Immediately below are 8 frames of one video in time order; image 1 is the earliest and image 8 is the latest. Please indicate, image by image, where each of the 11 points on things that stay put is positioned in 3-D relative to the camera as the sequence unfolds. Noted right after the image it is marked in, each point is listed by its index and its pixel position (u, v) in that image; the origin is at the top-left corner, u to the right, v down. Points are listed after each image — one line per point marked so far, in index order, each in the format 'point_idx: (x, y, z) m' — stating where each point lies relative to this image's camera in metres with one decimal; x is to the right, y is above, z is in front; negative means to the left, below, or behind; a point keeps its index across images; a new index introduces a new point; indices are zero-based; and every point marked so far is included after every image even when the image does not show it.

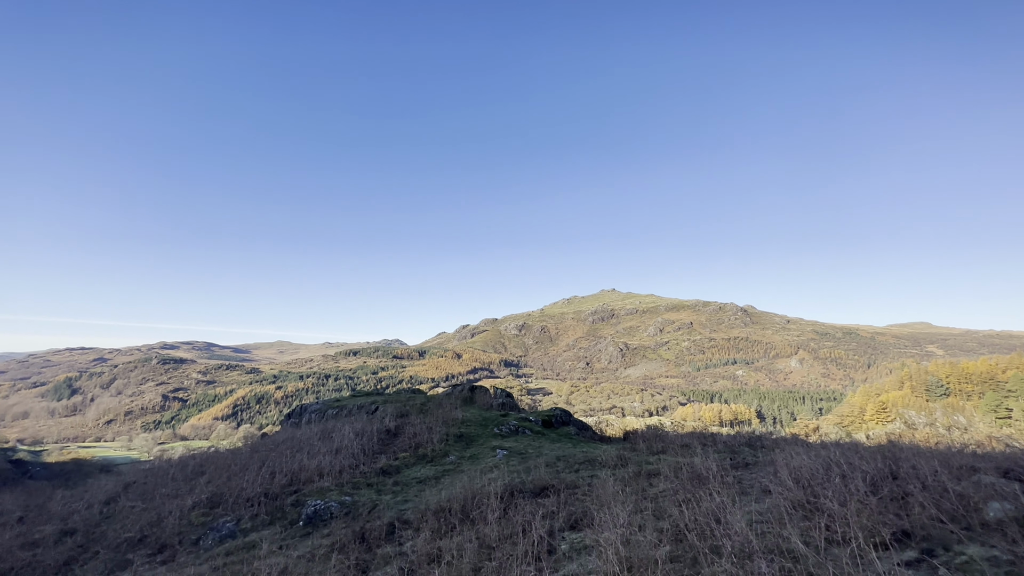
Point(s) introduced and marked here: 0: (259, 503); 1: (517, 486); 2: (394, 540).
0: (-10.4, -8.9, +17.1) m
1: (+0.2, -7.6, +15.9) m
2: (-3.7, -7.6, +12.6) m
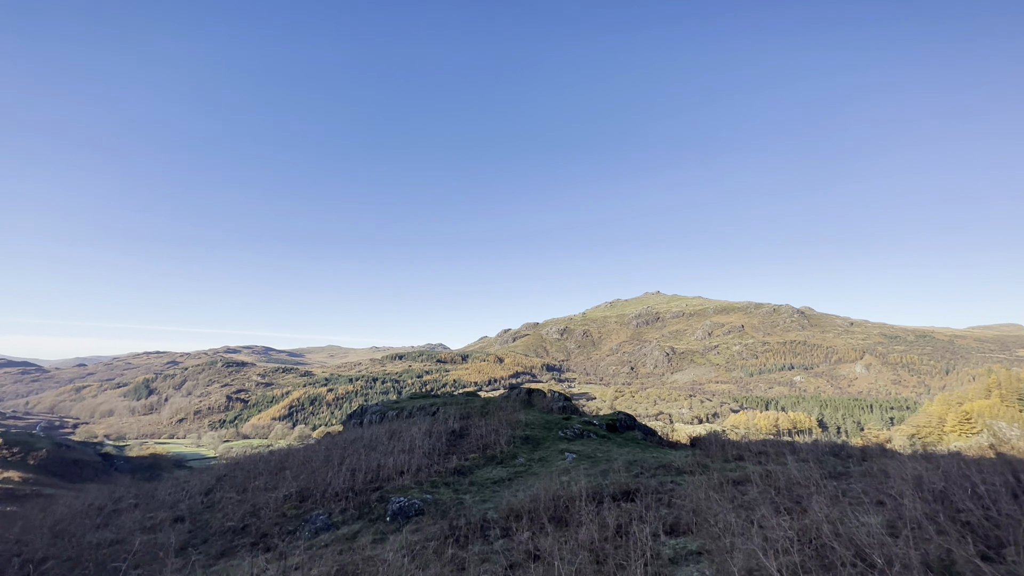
0: (-7.2, -9.1, +17.9) m
1: (+3.2, -7.6, +15.7) m
2: (-0.9, -7.6, +12.8) m
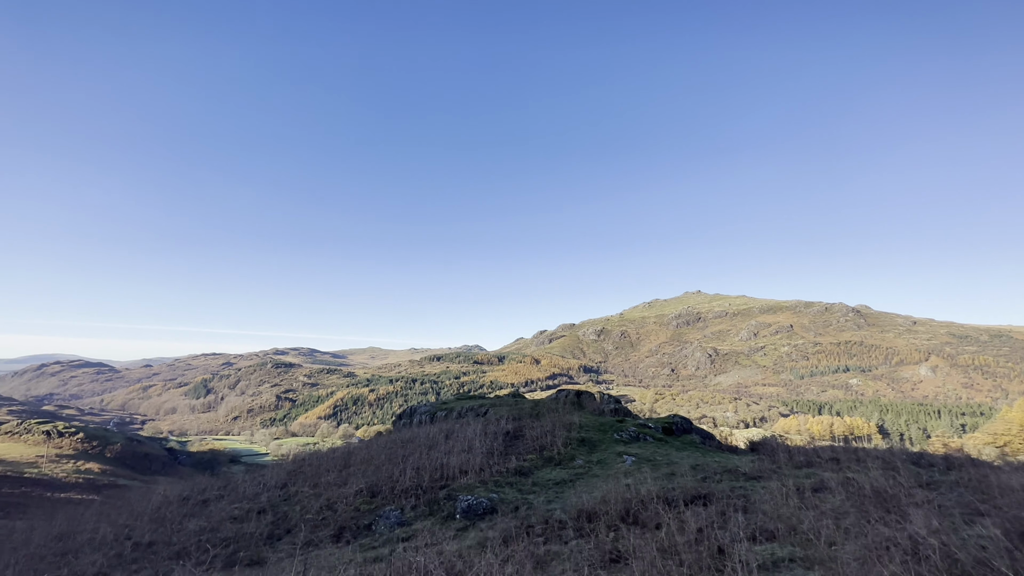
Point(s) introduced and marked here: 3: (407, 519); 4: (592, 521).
0: (-4.4, -9.3, +18.6) m
1: (+5.8, -7.7, +15.6) m
2: (+1.4, -7.8, +13.0) m
3: (-4.2, -9.3, +16.7) m
4: (+2.5, -7.7, +13.8) m
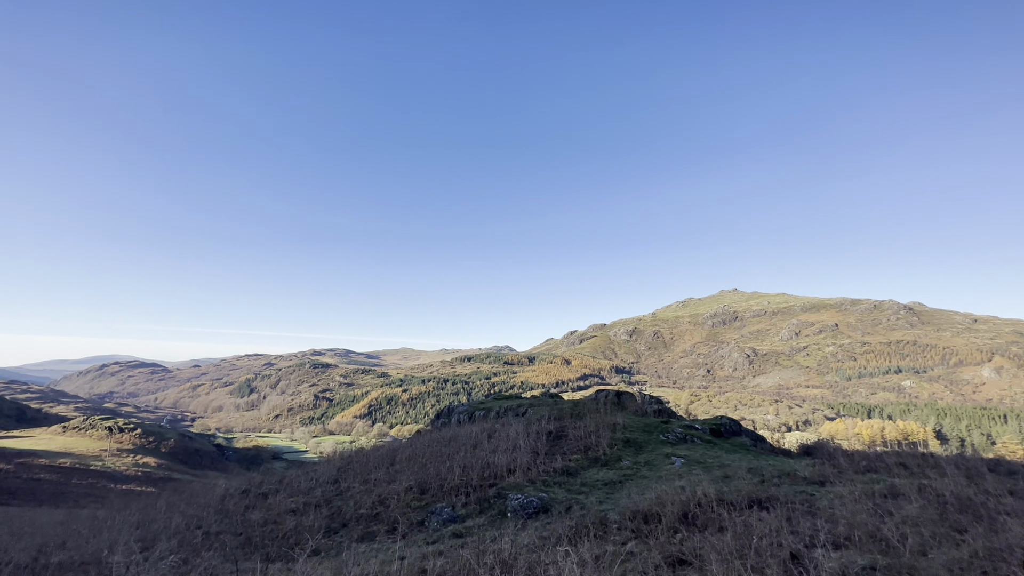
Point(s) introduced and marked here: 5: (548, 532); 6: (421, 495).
0: (-2.2, -9.3, +18.8) m
1: (+7.7, -7.5, +15.1) m
2: (+3.2, -7.7, +12.8) m
3: (-2.1, -9.3, +16.9) m
4: (+4.3, -7.6, +13.5) m
5: (+1.2, -8.1, +13.8) m
6: (-4.3, -9.8, +19.8) m
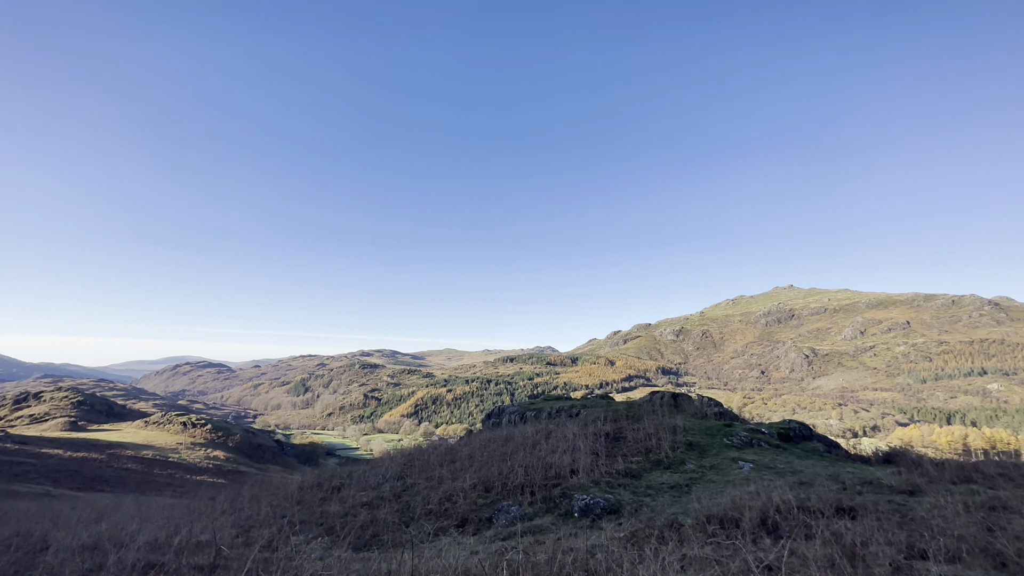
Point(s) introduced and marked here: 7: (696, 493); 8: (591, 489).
0: (+0.7, -9.4, +19.1) m
1: (+10.2, -7.5, +14.5) m
2: (+5.5, -7.7, +12.7) m
3: (+0.6, -9.4, +17.2) m
4: (+6.7, -7.6, +13.3) m
5: (+3.7, -8.2, +13.8) m
6: (-1.3, -10.0, +20.3) m
7: (+7.8, -8.7, +17.5) m
8: (+3.5, -8.9, +18.5) m
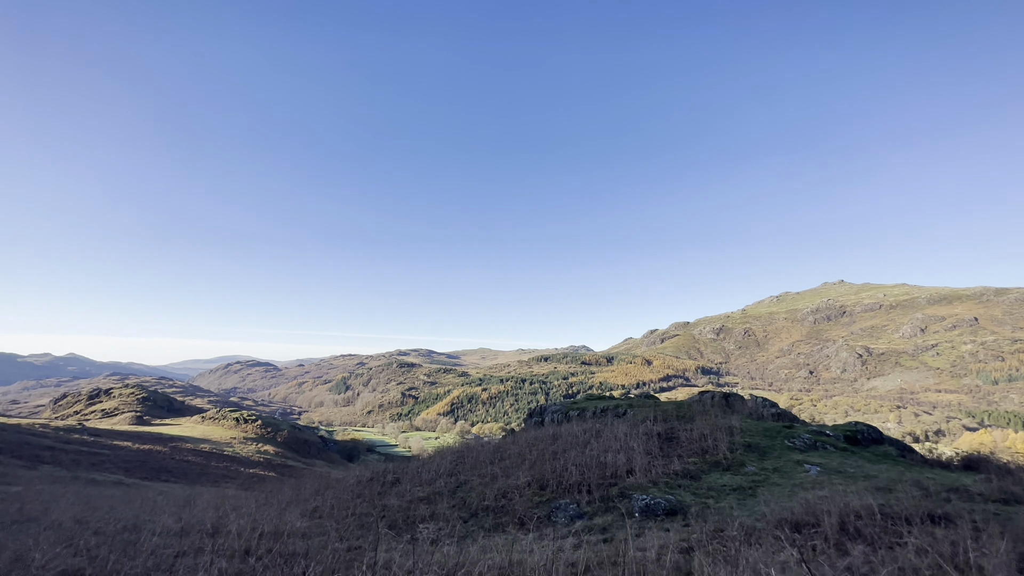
0: (+3.3, -9.4, +19.1) m
1: (+12.4, -7.3, +13.7) m
2: (+7.5, -7.6, +12.3) m
3: (+3.0, -9.3, +17.2) m
4: (+8.8, -7.5, +12.8) m
5: (+5.8, -8.1, +13.6) m
6: (+1.4, -9.9, +20.4) m
7: (+10.2, -8.5, +16.9) m
8: (+6.1, -8.8, +18.3) m
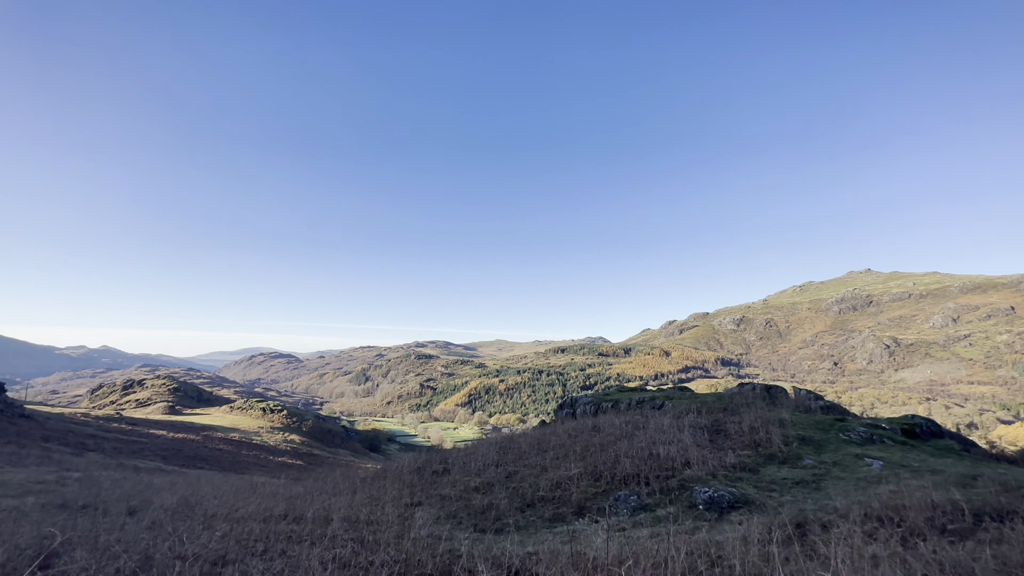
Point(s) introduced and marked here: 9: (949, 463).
0: (+6.0, -9.0, +19.2) m
1: (+14.9, -7.0, +13.4) m
2: (+9.9, -7.4, +12.2) m
3: (+5.6, -9.0, +17.3) m
4: (+11.2, -7.2, +12.6) m
5: (+8.3, -7.8, +13.5) m
6: (+4.1, -9.6, +20.6) m
7: (+12.8, -8.1, +16.8) m
8: (+8.7, -8.5, +18.2) m
9: (+20.3, -8.1, +19.2) m
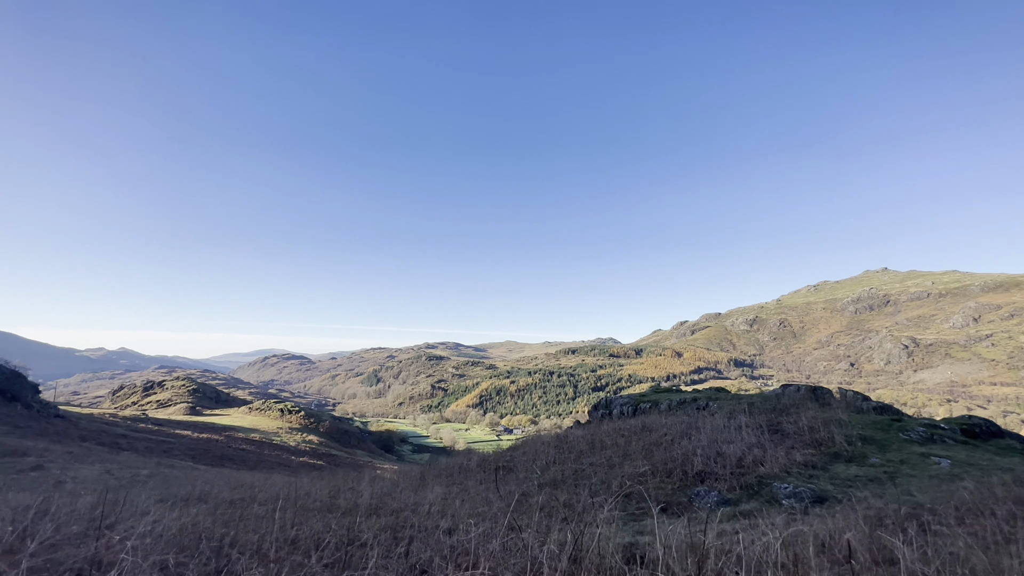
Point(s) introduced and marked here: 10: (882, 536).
0: (+9.9, -9.3, +20.1) m
1: (+18.7, -7.2, +14.2) m
2: (+13.7, -7.6, +13.1) m
3: (+9.5, -9.3, +18.2) m
4: (+15.0, -7.5, +13.5) m
5: (+12.1, -8.1, +14.4) m
6: (+8.1, -9.9, +21.5) m
7: (+16.7, -8.4, +17.6) m
8: (+12.6, -8.8, +19.1) m
9: (+24.2, -8.3, +19.9) m
10: (+11.9, -7.6, +12.7) m
